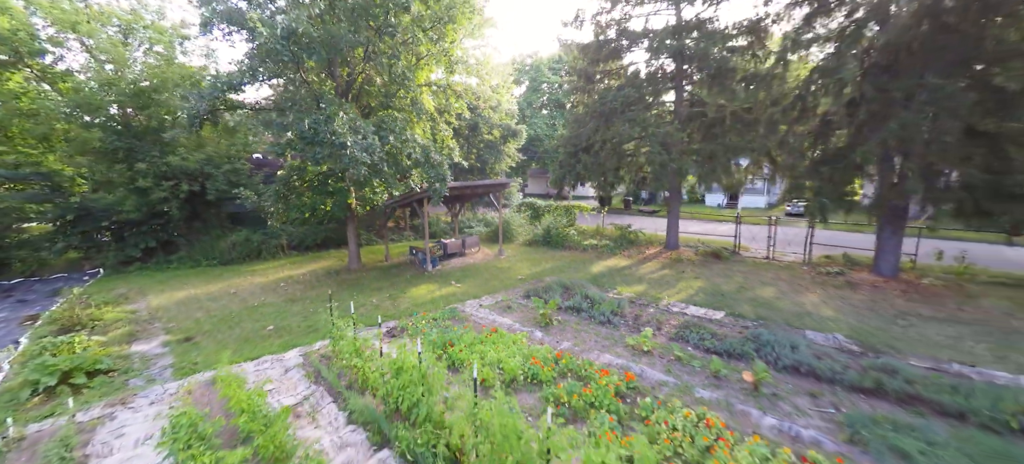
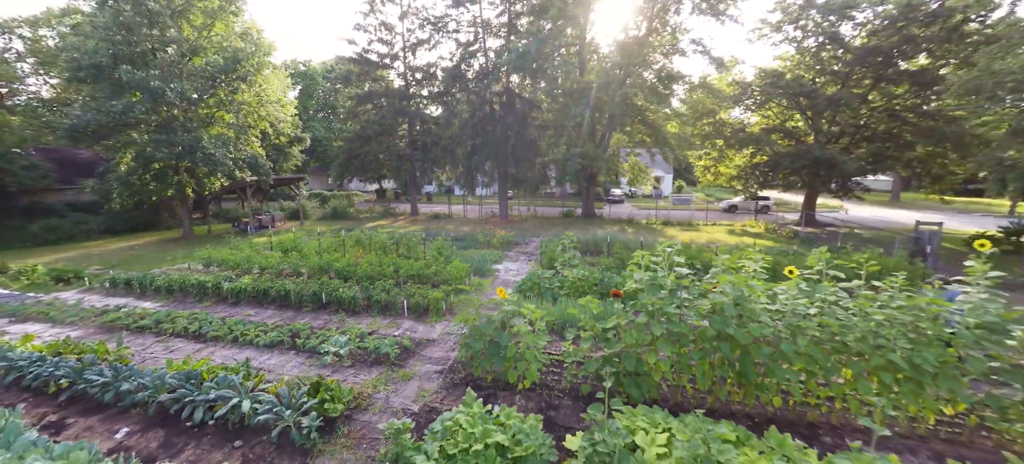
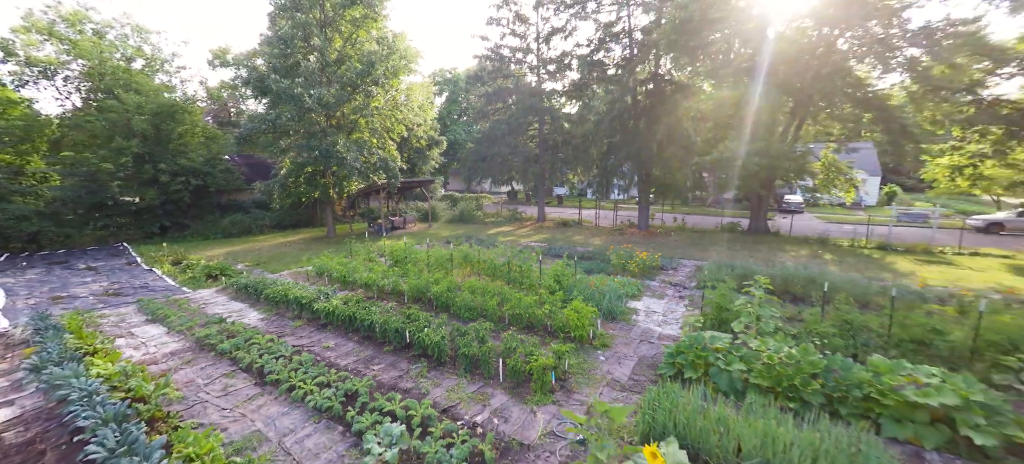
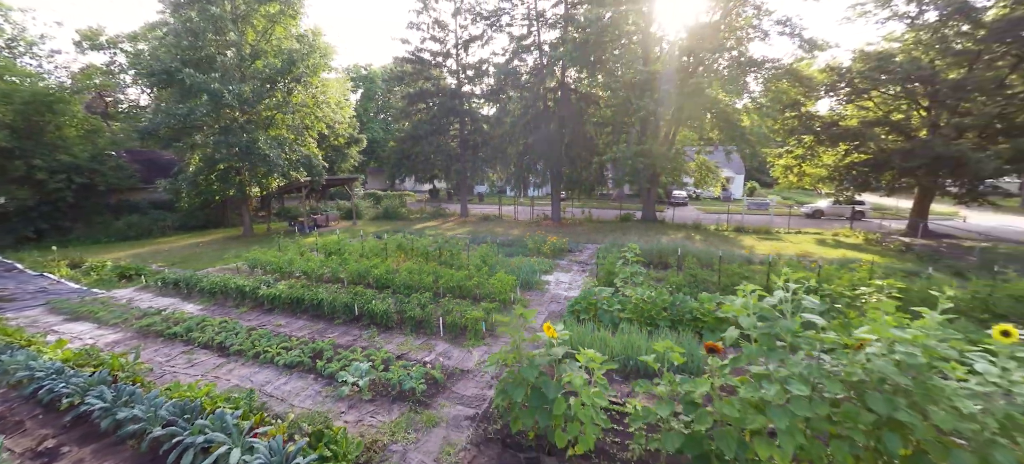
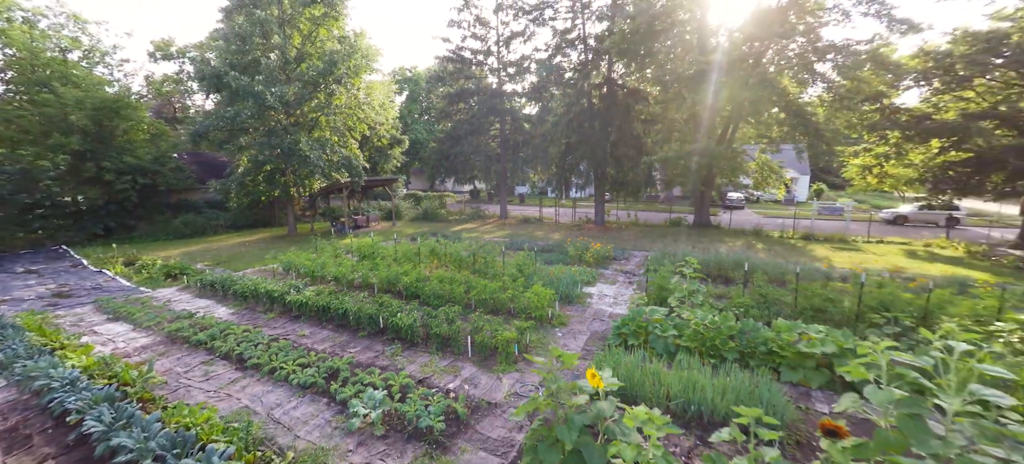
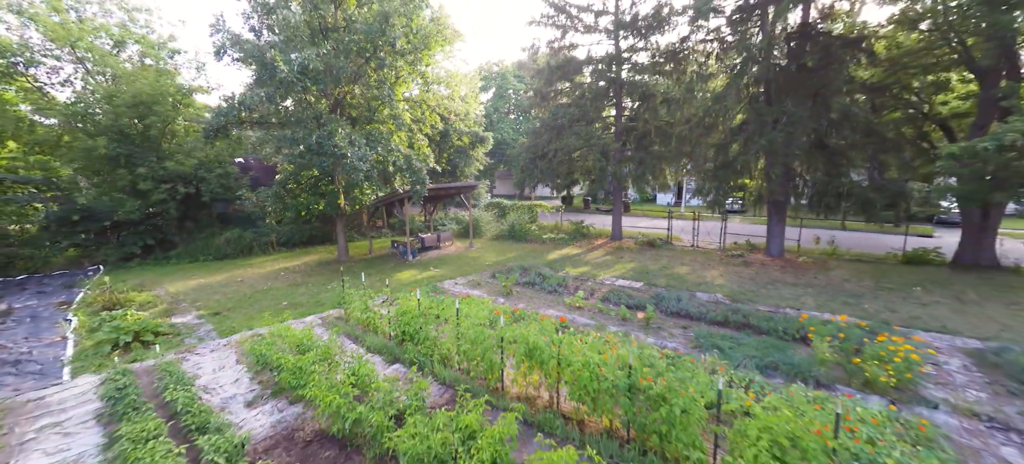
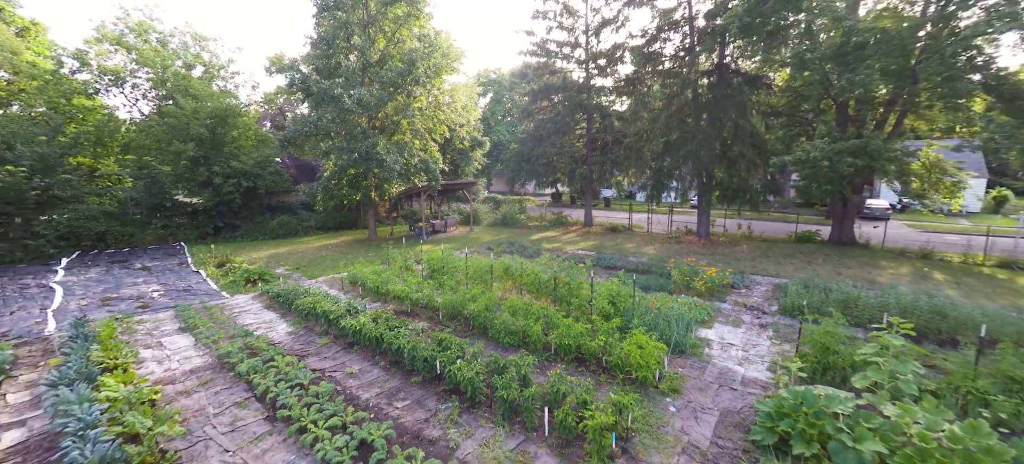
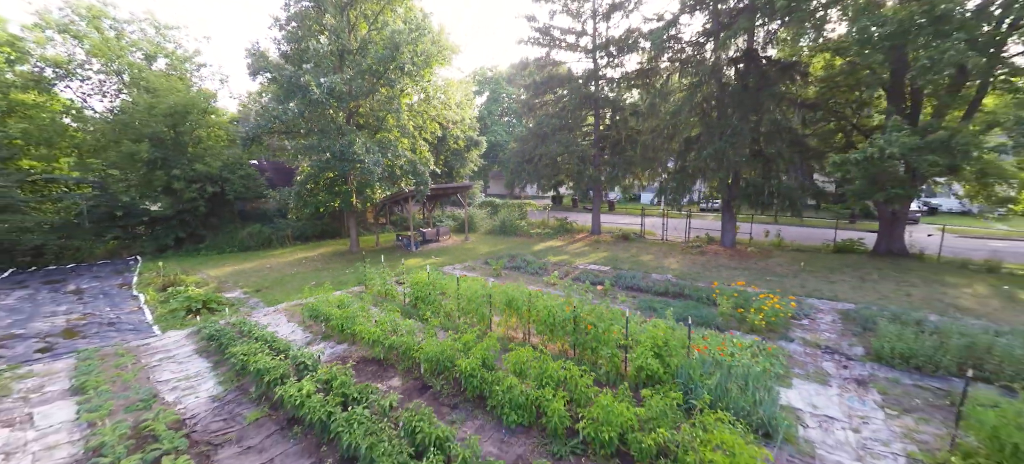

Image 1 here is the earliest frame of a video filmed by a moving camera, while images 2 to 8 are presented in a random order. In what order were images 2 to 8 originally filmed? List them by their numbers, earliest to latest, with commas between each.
6, 8, 7, 3, 5, 4, 2
